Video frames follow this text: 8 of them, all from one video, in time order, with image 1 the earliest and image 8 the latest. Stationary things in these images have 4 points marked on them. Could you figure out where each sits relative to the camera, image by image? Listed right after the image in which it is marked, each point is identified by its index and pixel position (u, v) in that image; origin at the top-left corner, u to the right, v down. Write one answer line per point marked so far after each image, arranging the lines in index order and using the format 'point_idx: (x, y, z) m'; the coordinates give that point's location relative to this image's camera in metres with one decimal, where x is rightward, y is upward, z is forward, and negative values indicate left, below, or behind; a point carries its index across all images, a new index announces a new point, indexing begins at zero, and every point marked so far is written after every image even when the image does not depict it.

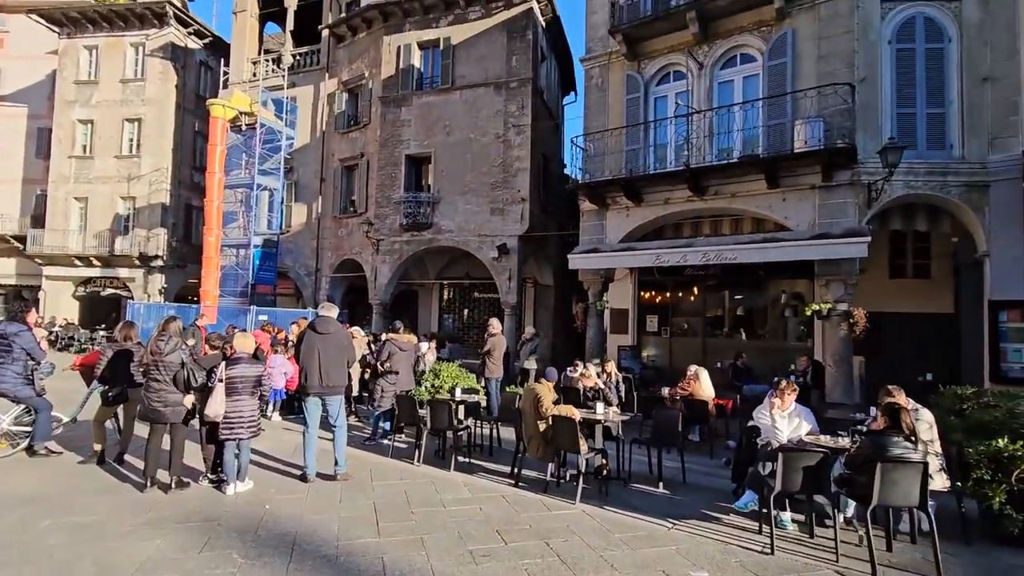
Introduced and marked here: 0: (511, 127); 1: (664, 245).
0: (0.0, +5.2, +16.6) m
1: (+3.4, +1.0, +11.4) m
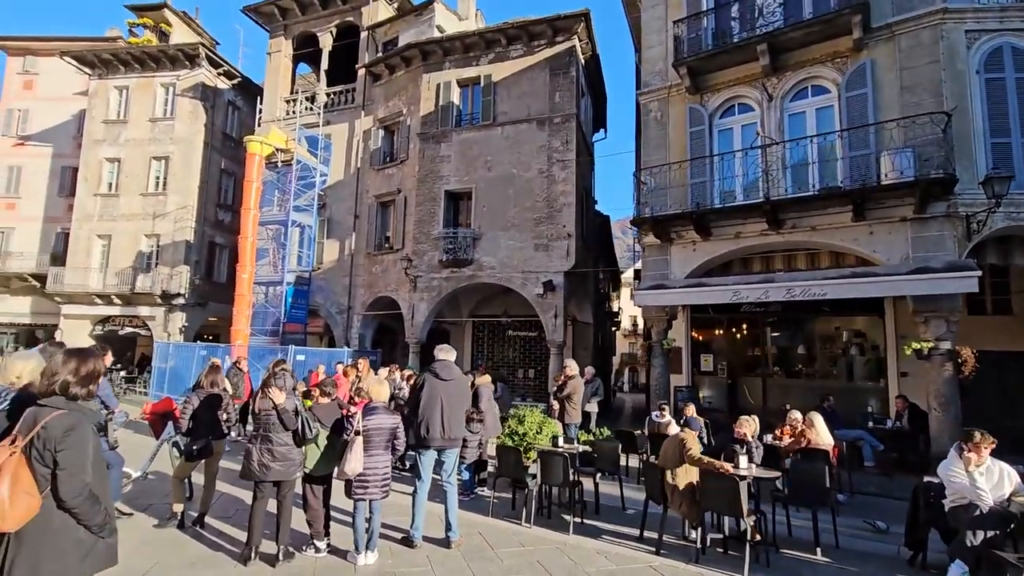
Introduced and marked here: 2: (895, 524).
0: (+1.4, +4.0, +16.3) m
1: (+4.8, +0.2, +10.8) m
2: (+4.7, -2.9, +6.2) m
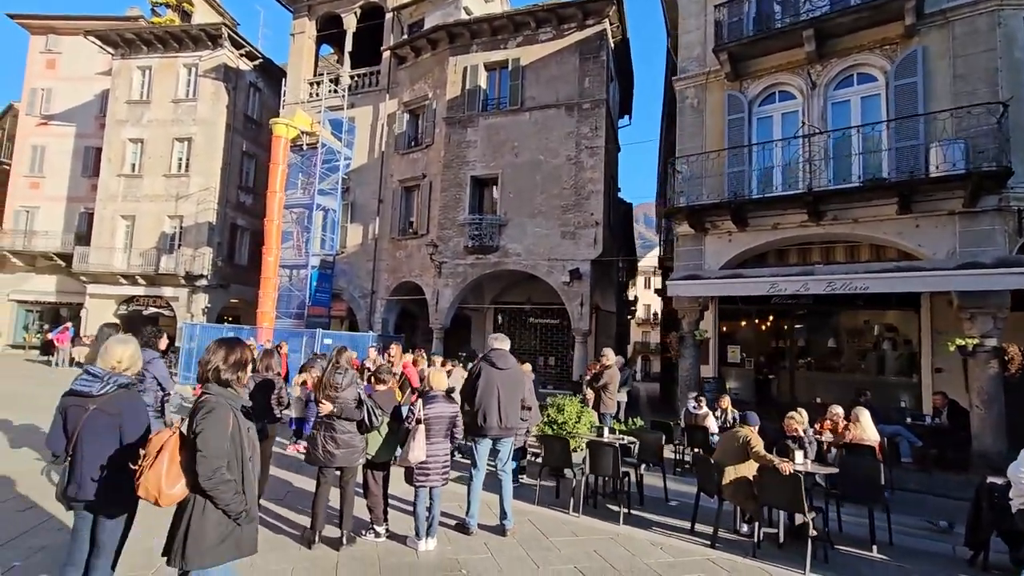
0: (+2.3, +4.4, +16.1) m
1: (+5.5, +0.3, +10.7) m
2: (+5.2, -2.8, +6.2) m
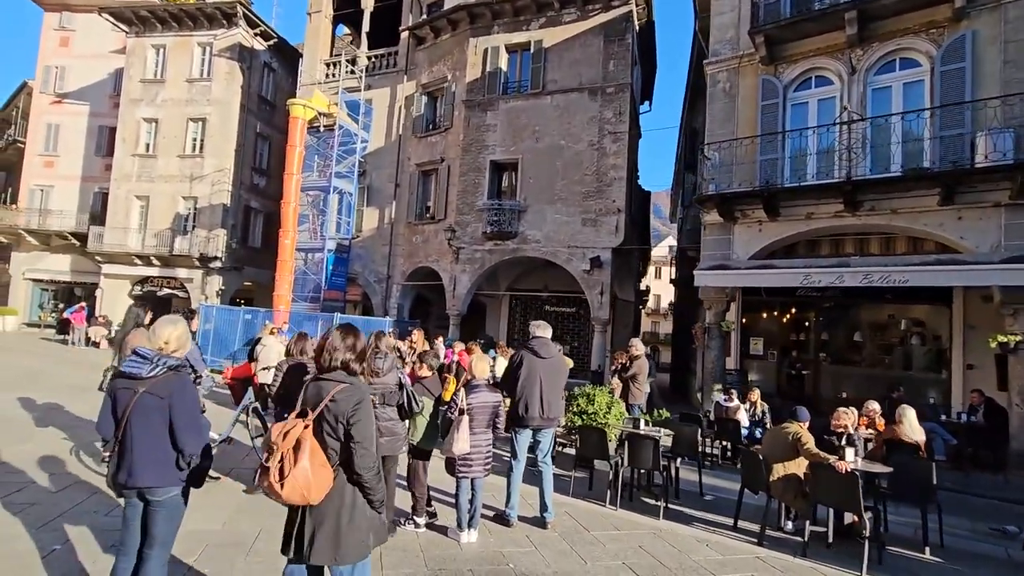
0: (+2.9, +4.7, +15.8) m
1: (+6.0, +0.5, +10.4) m
2: (+5.7, -2.8, +6.0) m
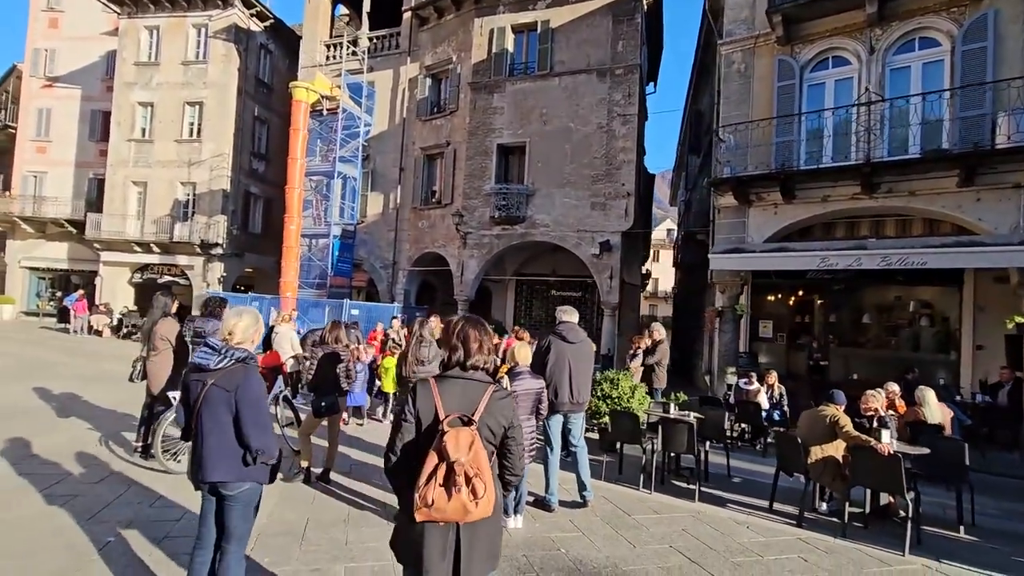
0: (+3.2, +5.2, +15.6) m
1: (+6.4, +0.8, +10.4) m
2: (+6.1, -2.6, +6.1) m
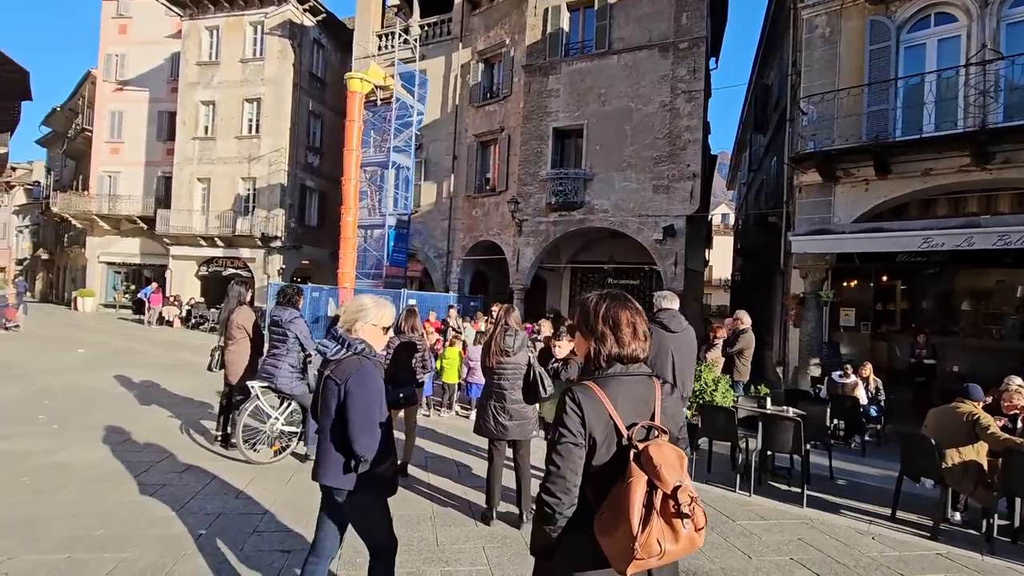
0: (+4.8, +5.6, +14.8) m
1: (+7.6, +1.2, +9.4) m
2: (+7.0, -2.3, +5.2) m
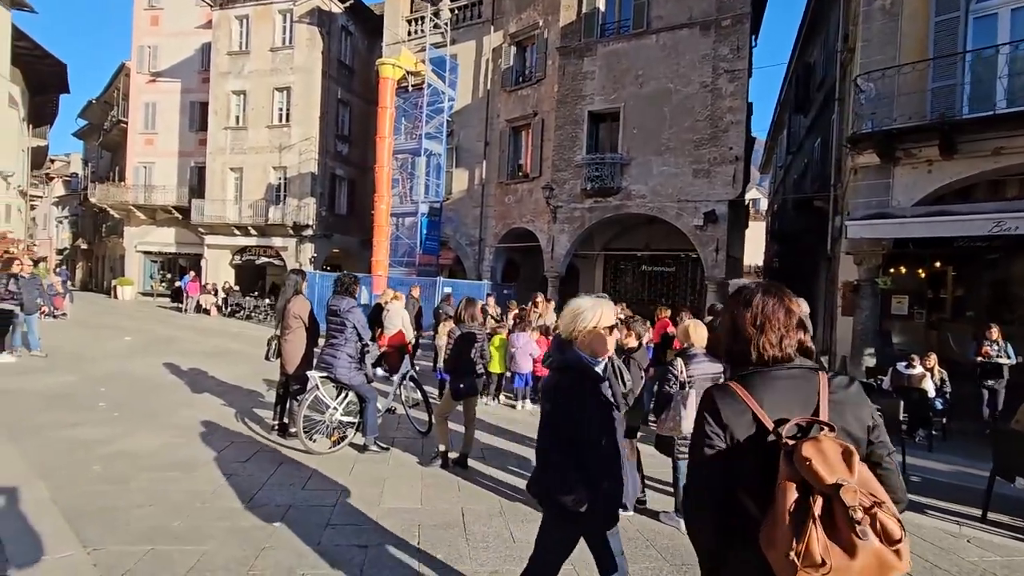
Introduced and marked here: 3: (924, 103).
0: (+5.8, +6.0, +14.2) m
1: (+8.4, +1.4, +8.9) m
2: (+7.6, -2.2, +4.8) m
3: (+7.8, +3.5, +9.8) m
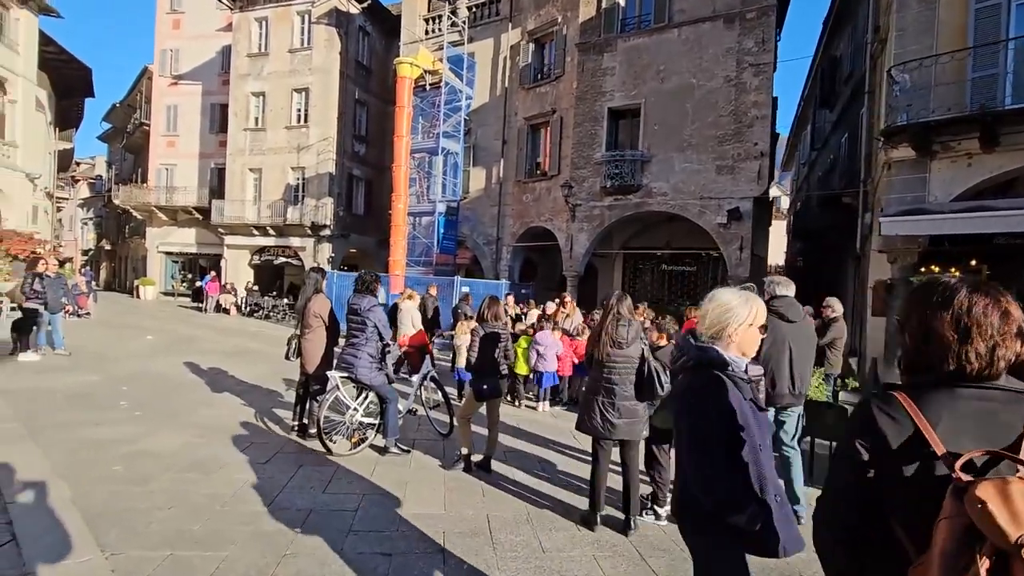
0: (+6.4, +6.0, +13.9) m
1: (+8.8, +1.4, +8.4) m
2: (+7.9, -2.2, +4.3) m
3: (+8.2, +3.6, +9.3) m
